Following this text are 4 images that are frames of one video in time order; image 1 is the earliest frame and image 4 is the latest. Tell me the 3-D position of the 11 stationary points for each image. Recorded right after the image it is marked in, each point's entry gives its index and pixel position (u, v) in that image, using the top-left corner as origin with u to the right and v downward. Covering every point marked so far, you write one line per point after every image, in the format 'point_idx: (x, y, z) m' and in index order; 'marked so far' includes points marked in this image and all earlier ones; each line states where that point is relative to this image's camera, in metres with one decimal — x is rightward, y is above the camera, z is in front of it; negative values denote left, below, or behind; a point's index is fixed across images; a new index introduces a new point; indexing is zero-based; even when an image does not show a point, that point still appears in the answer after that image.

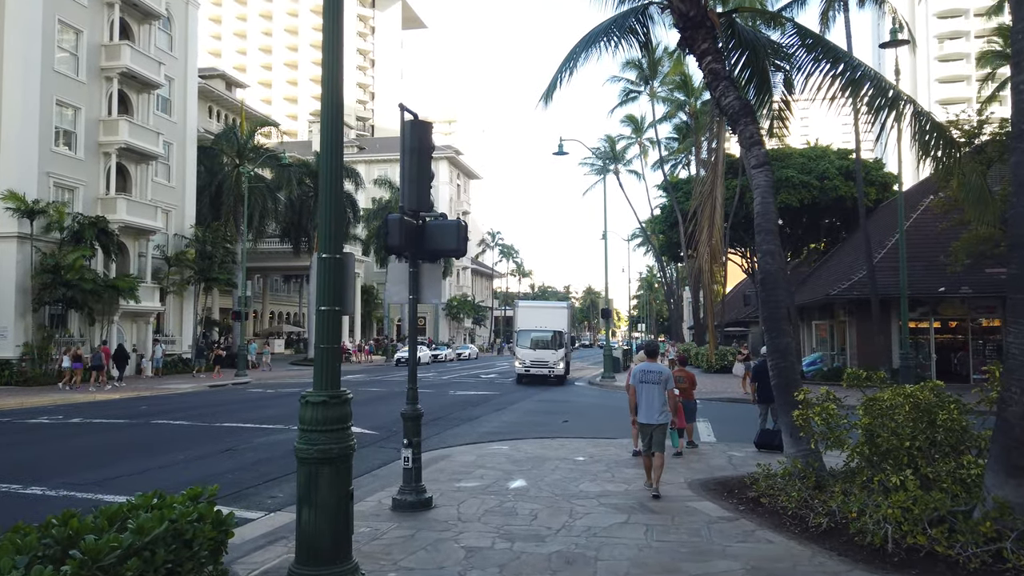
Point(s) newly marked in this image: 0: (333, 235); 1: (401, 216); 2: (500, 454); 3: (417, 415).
0: (-1.2, +0.4, +5.2) m
1: (-1.1, +0.7, +7.7) m
2: (-0.2, -2.5, +11.7) m
3: (-1.0, -1.3, +7.9) m
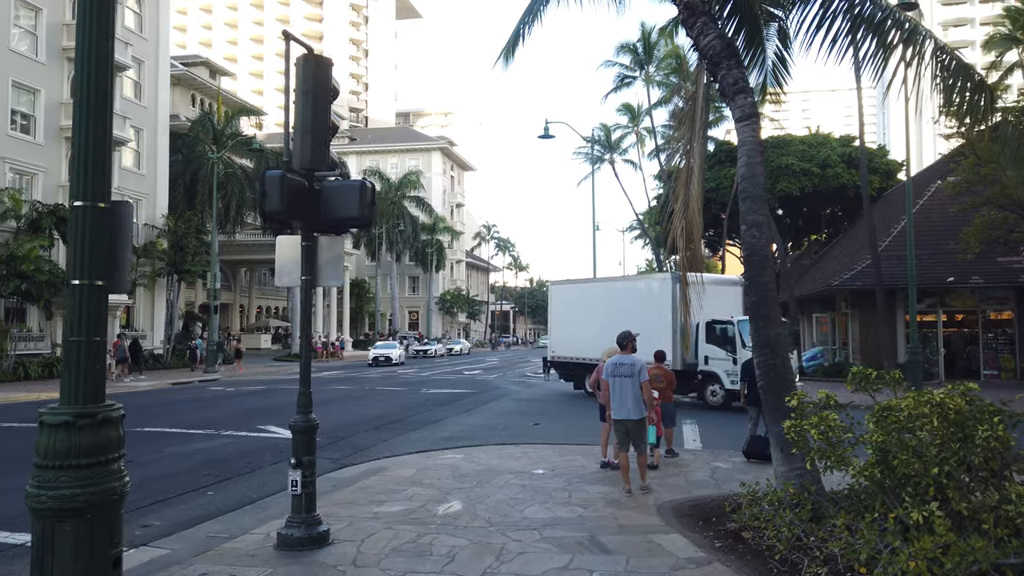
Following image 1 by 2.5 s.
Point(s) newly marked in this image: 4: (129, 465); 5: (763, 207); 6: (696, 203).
0: (-1.9, +0.5, +3.5) m
1: (-1.8, +0.9, +6.0) m
2: (-0.9, -2.3, +10.1) m
3: (-1.6, -1.1, +6.2) m
4: (-5.0, -2.3, +10.0) m
5: (+2.4, +0.8, +7.3) m
6: (+2.1, +0.9, +8.9) m
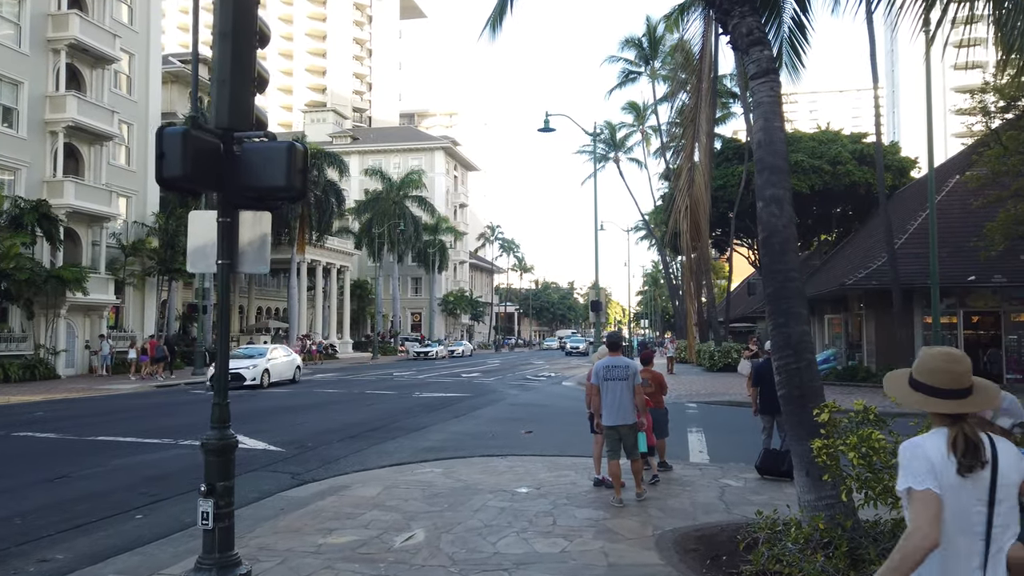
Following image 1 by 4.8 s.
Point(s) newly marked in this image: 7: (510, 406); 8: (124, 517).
0: (-2.2, +0.6, +2.3) m
1: (-2.1, +1.0, +4.9) m
2: (-1.1, -2.3, +8.9) m
3: (-1.9, -1.1, +5.0) m
4: (-5.3, -2.3, +8.9) m
5: (+2.2, +0.9, +6.1) m
6: (+1.9, +1.0, +7.7) m
7: (-0.1, -2.9, +18.9) m
8: (-3.8, -2.2, +7.4) m
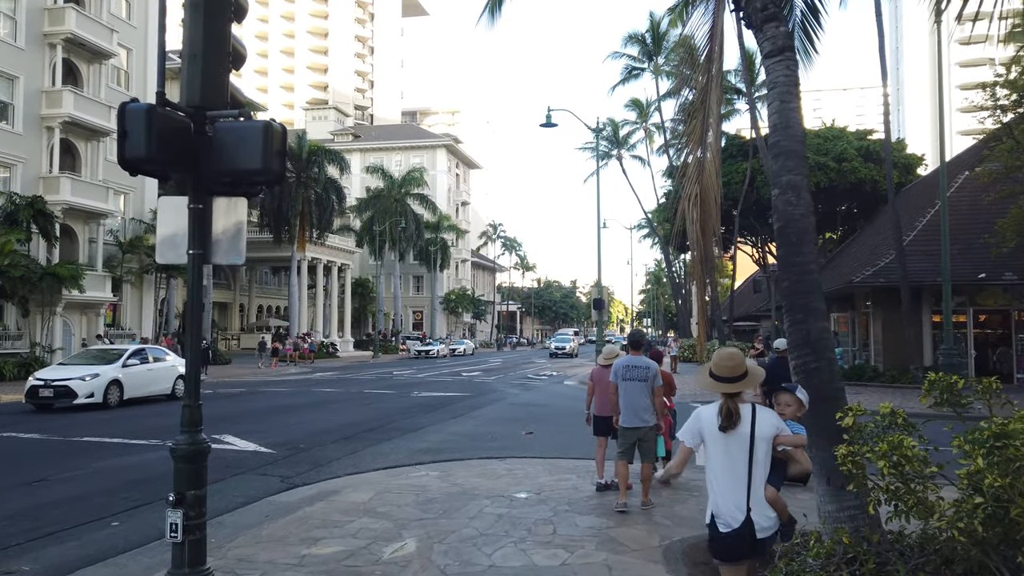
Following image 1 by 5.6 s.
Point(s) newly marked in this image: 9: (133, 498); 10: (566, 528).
0: (-2.2, +0.7, +1.9) m
1: (-2.1, +1.1, +4.5) m
2: (-1.1, -2.2, +8.5) m
3: (-1.9, -1.0, +4.6) m
4: (-5.3, -2.2, +8.5) m
5: (+2.1, +0.9, +5.7) m
6: (+1.9, +1.0, +7.2) m
7: (0.0, -2.8, +18.5) m
8: (-3.8, -2.2, +7.0) m
9: (-4.0, -2.2, +8.0) m
10: (+0.5, -2.1, +6.6) m
